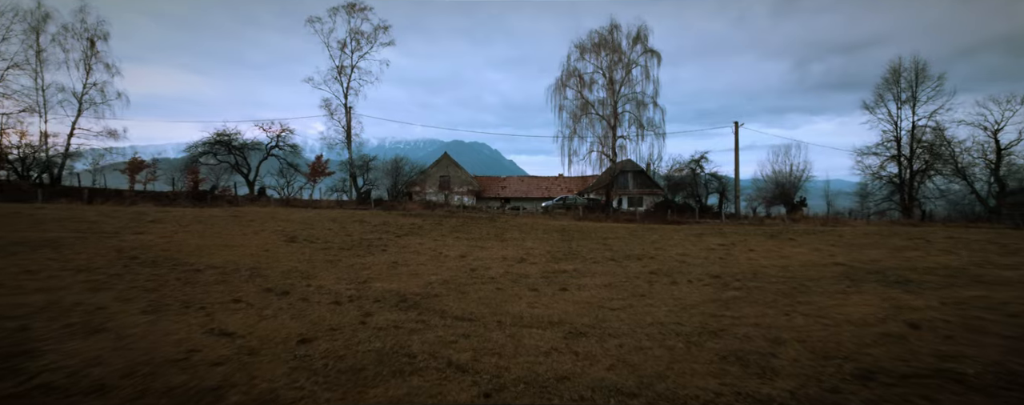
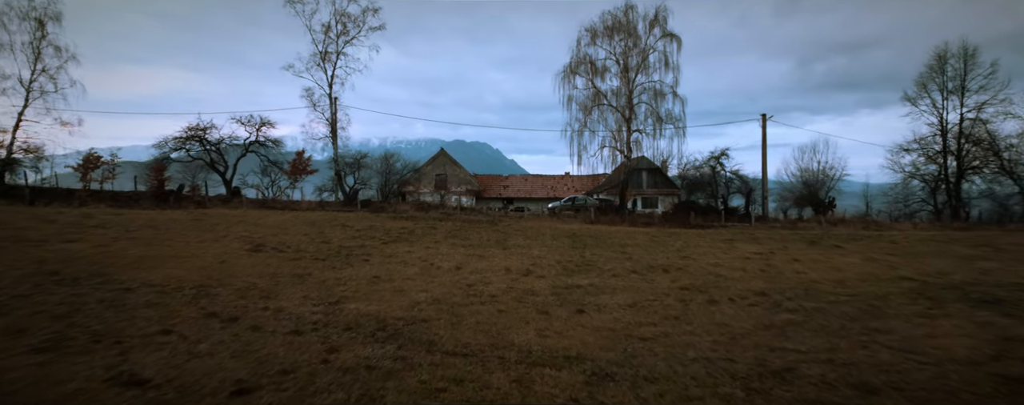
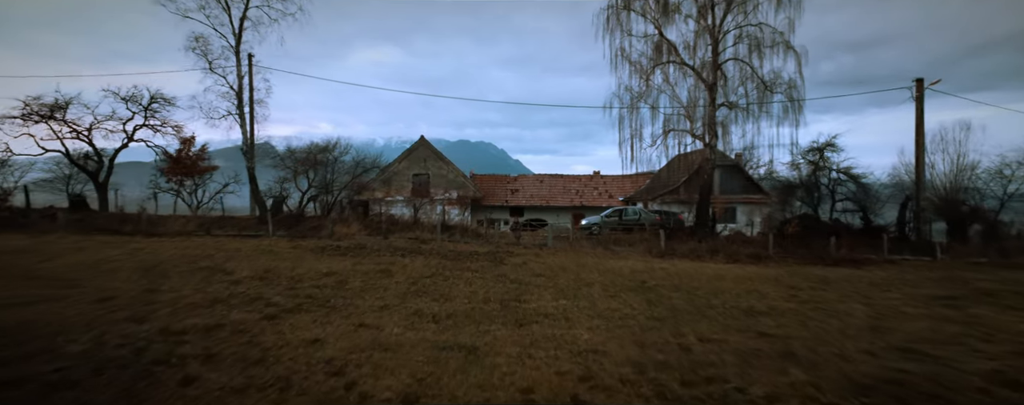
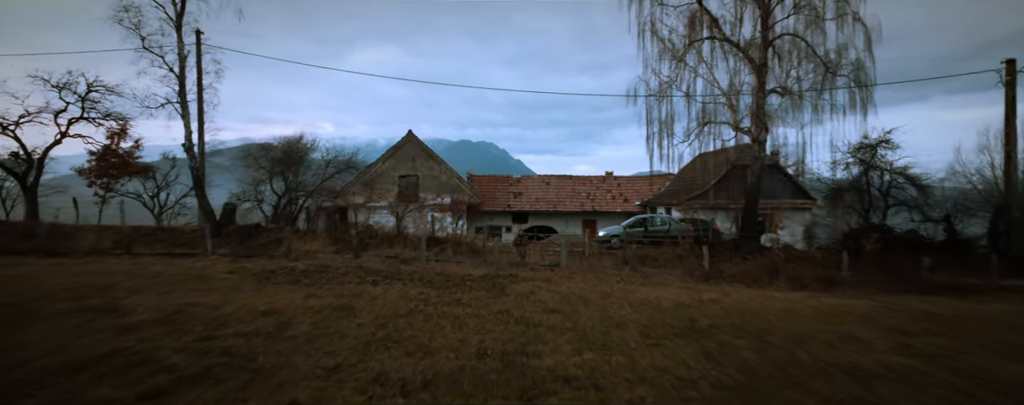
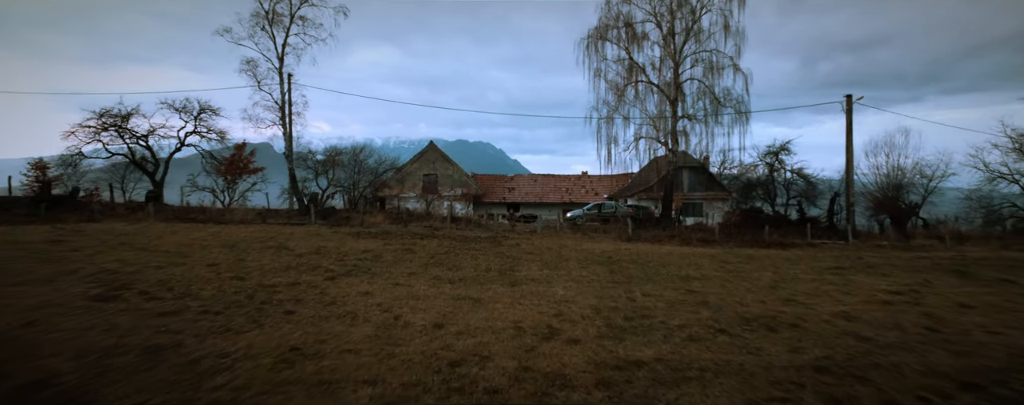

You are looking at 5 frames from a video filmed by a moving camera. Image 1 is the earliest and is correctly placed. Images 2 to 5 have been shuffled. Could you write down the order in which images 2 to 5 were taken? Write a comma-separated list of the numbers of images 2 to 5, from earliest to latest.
2, 5, 3, 4
